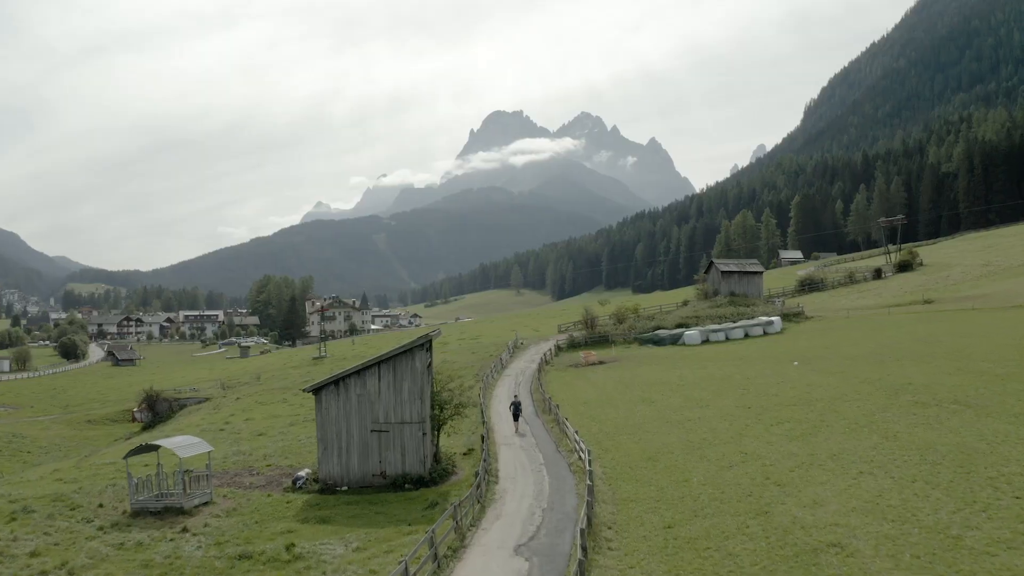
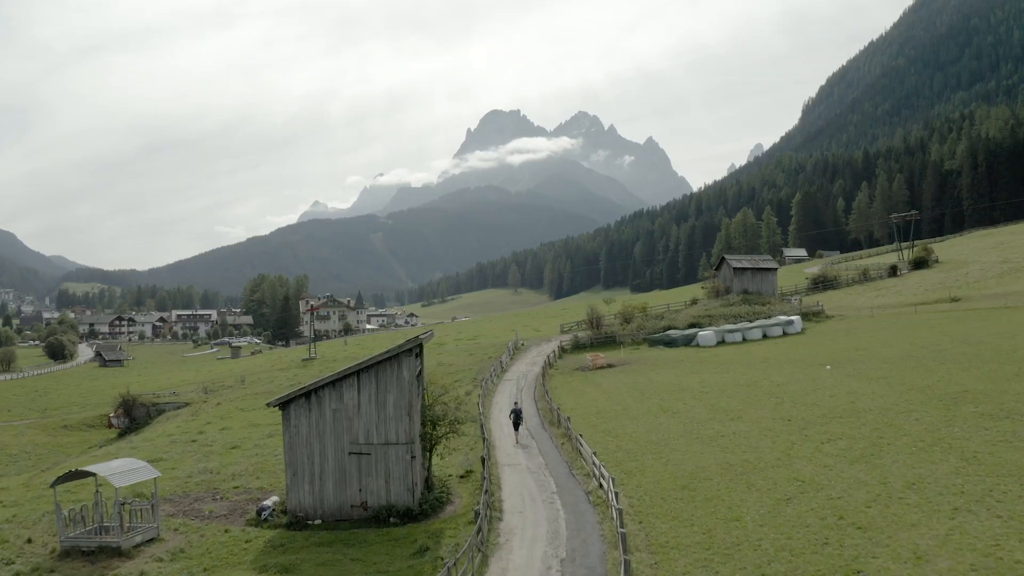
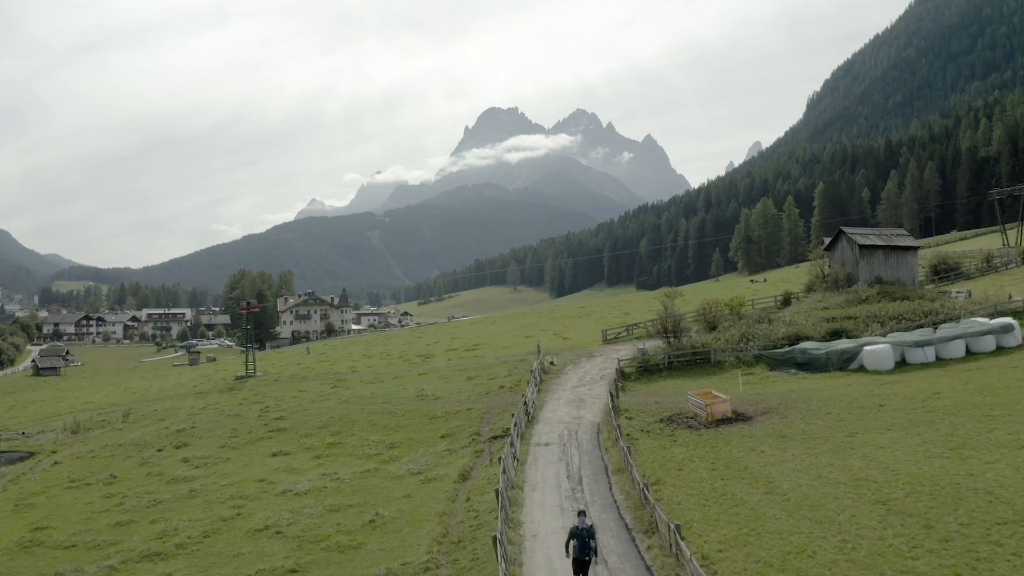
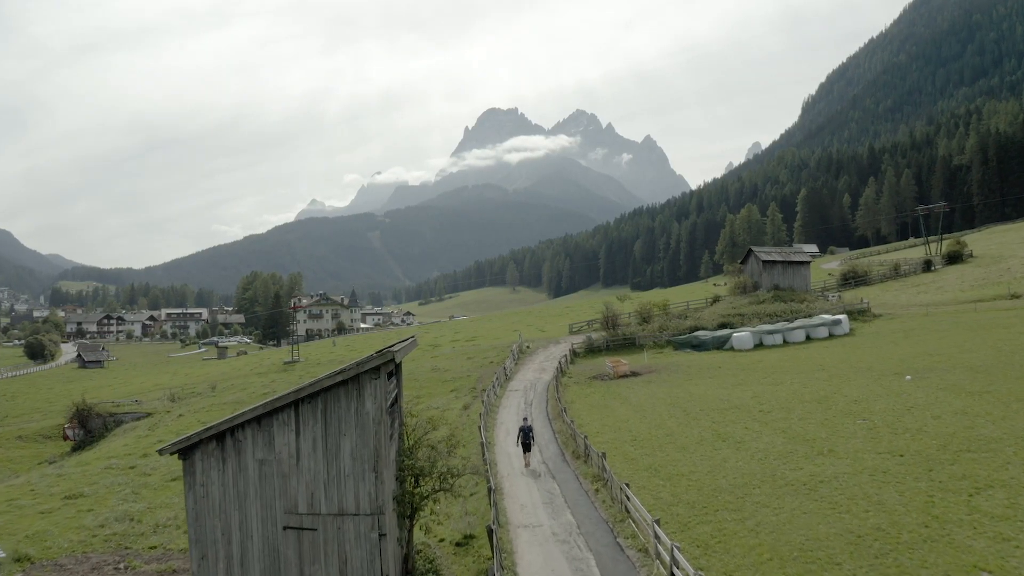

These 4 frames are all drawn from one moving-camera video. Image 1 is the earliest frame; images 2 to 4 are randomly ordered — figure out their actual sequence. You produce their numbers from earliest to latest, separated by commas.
2, 4, 3
